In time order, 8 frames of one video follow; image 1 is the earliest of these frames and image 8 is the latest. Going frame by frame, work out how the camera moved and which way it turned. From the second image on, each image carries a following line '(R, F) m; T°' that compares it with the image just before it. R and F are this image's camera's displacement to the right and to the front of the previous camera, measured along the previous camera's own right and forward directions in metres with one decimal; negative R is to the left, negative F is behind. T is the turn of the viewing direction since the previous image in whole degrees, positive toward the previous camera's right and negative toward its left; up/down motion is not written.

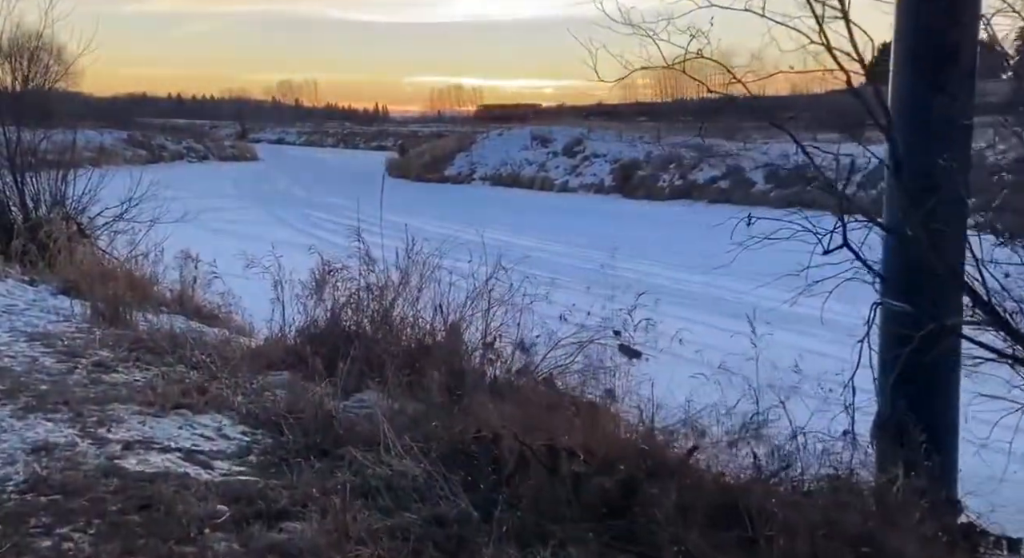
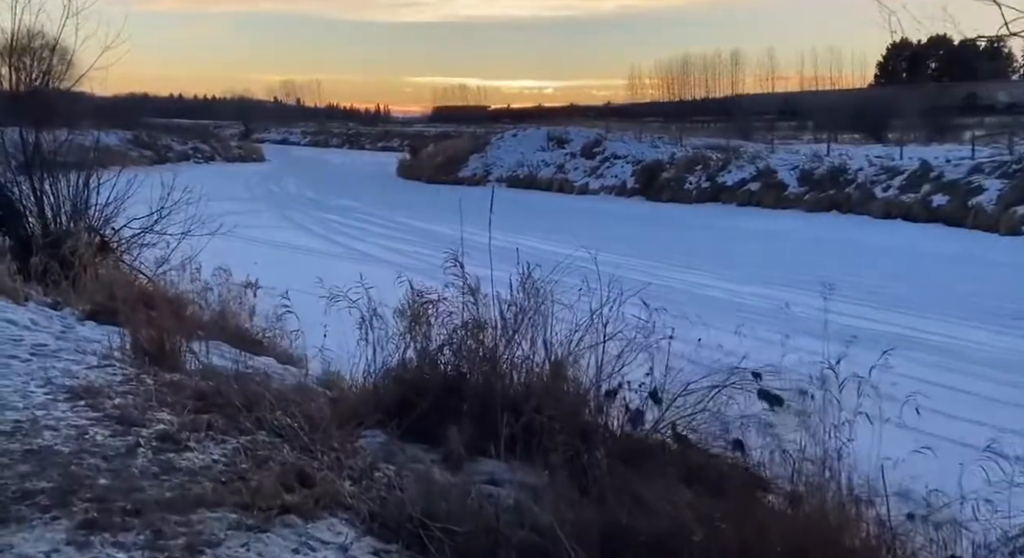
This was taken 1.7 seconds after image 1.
(-0.9, +1.5) m; 0°
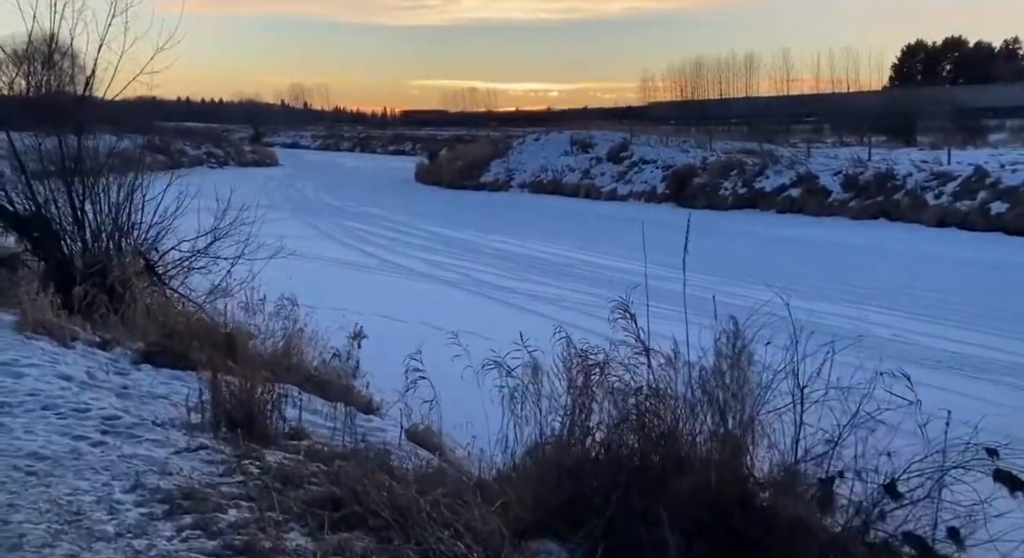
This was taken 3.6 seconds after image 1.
(-1.0, +1.5) m; -1°
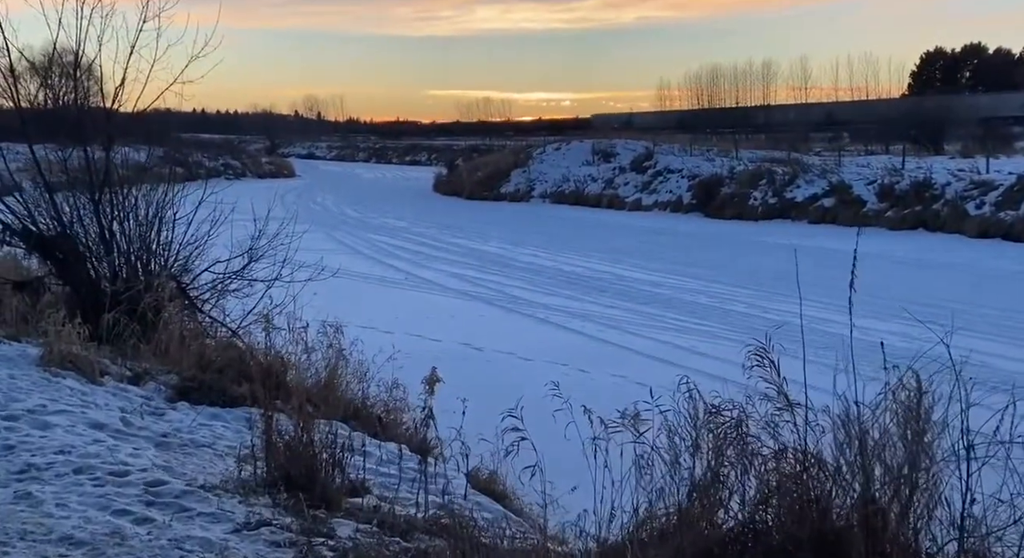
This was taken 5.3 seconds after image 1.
(-0.5, +0.9) m; -1°
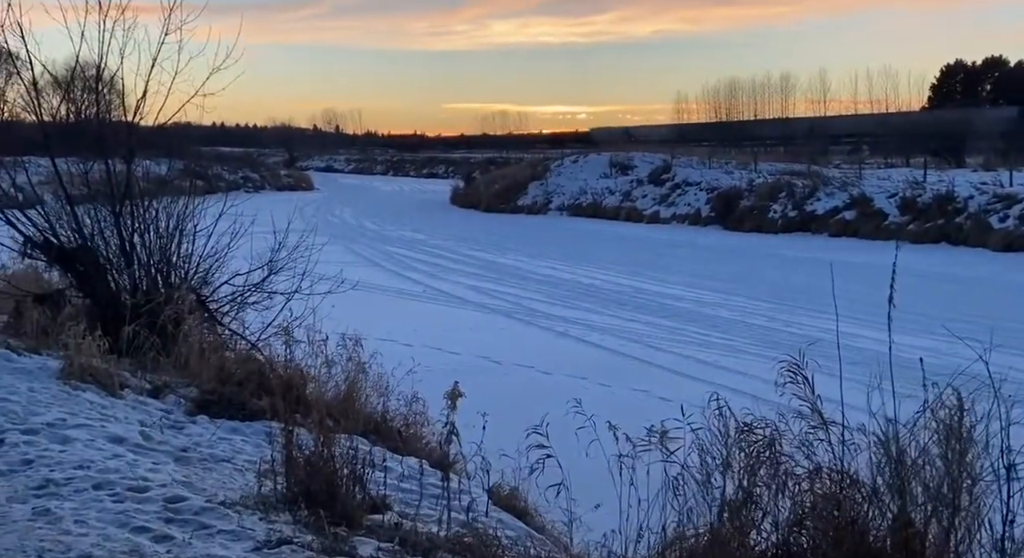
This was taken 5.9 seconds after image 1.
(0.0, +0.1) m; -1°
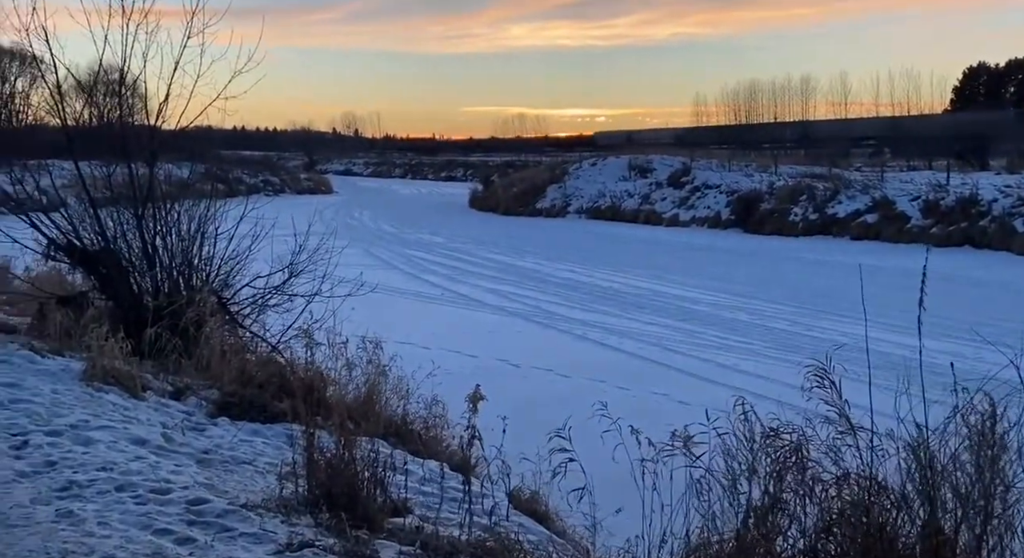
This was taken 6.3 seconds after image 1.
(0.0, 0.0) m; -1°
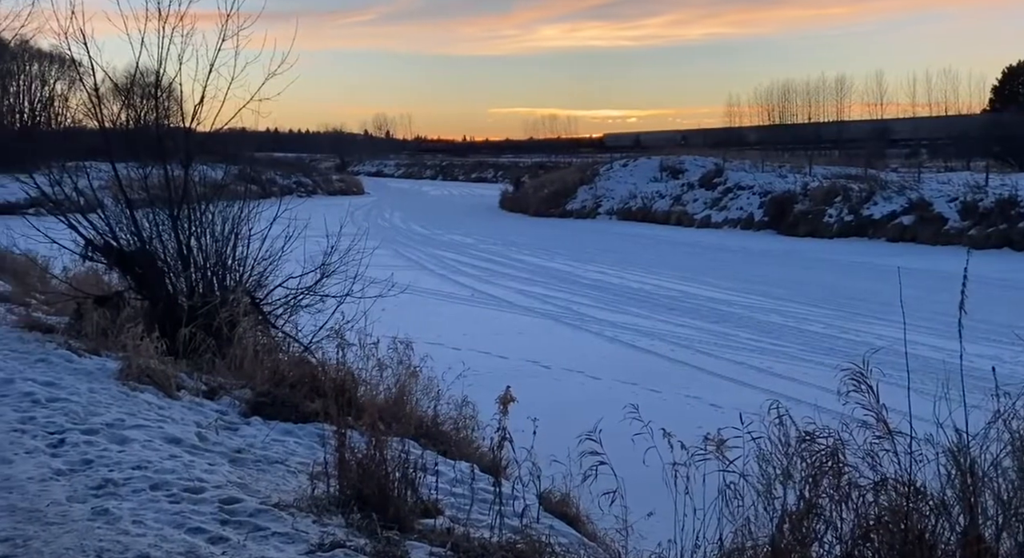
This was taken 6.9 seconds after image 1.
(0.0, 0.0) m; -2°
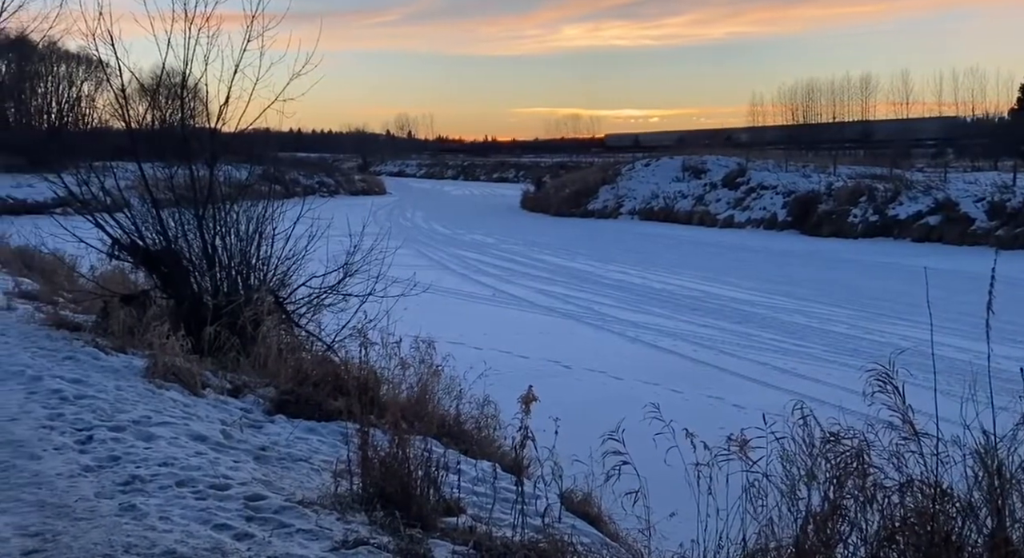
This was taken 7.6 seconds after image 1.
(0.0, 0.0) m; -1°
